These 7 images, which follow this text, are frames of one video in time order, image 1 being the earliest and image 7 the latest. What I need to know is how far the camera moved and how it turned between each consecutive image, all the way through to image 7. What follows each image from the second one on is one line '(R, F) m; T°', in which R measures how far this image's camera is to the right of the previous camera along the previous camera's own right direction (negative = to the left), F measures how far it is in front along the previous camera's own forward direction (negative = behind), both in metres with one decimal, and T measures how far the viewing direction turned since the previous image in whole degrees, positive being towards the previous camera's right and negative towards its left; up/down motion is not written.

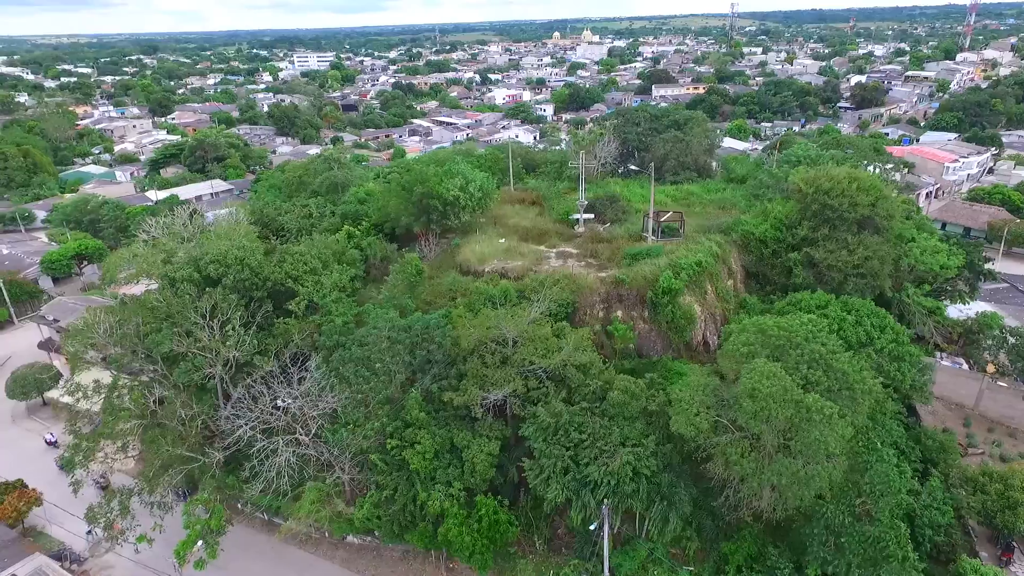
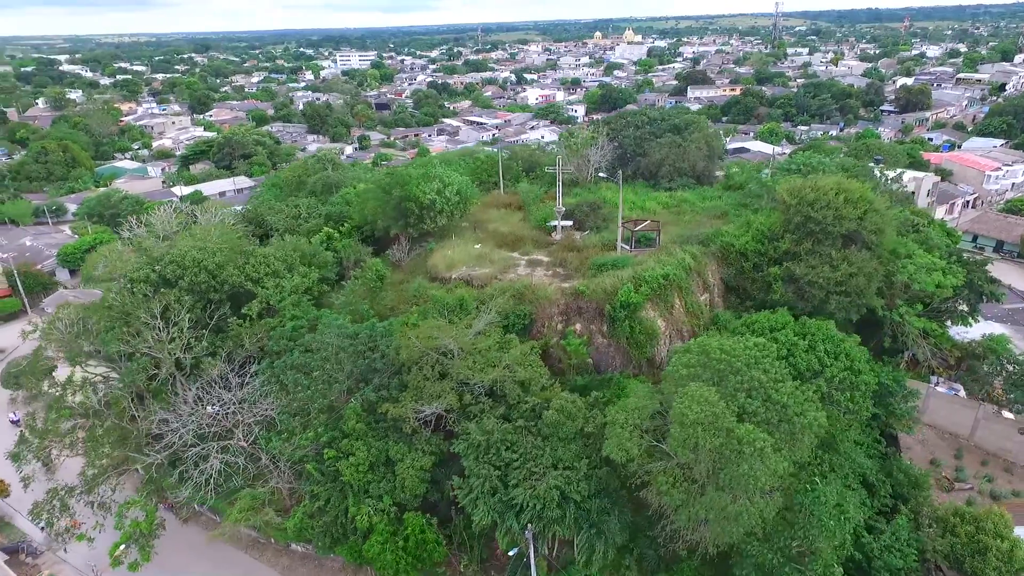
(+1.6, +0.4) m; -4°
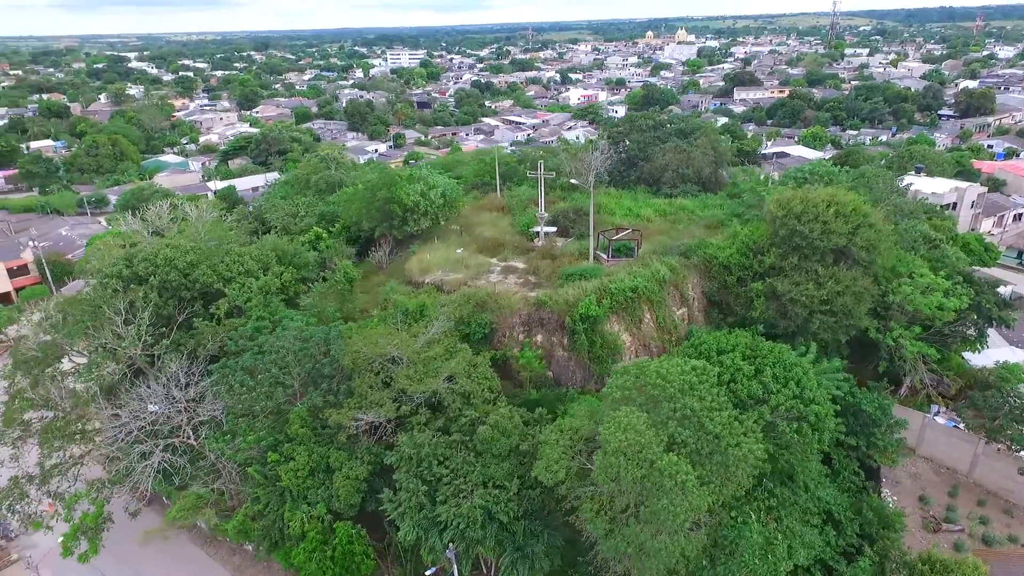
(+1.6, +0.4) m; -4°
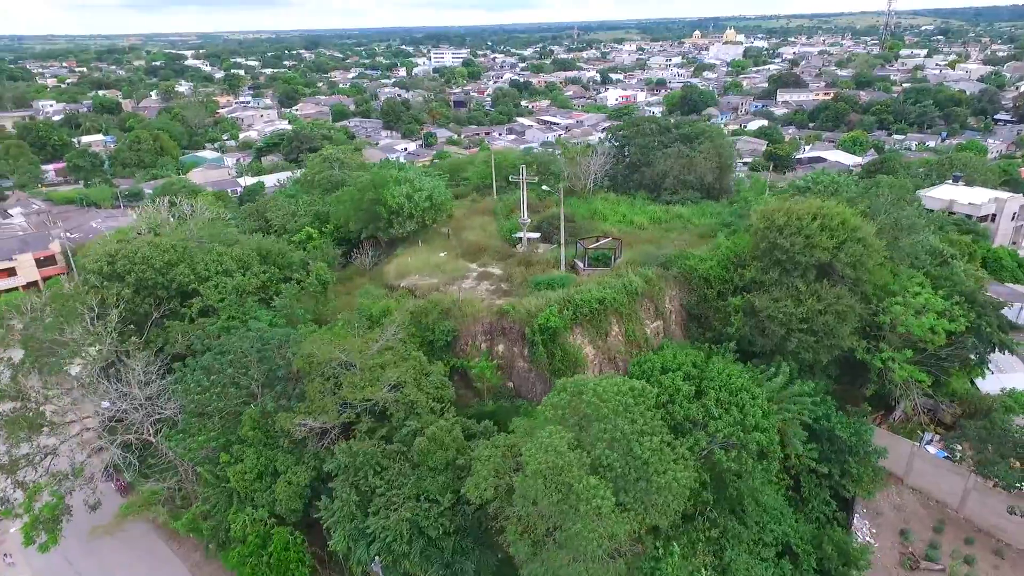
(+1.4, +0.3) m; -4°
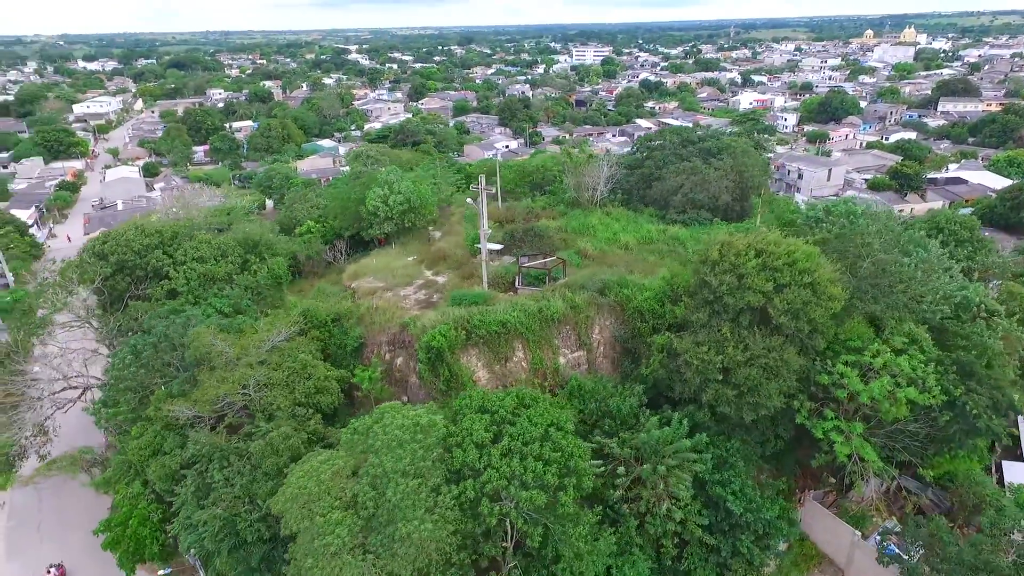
(+4.1, +0.9) m; -12°
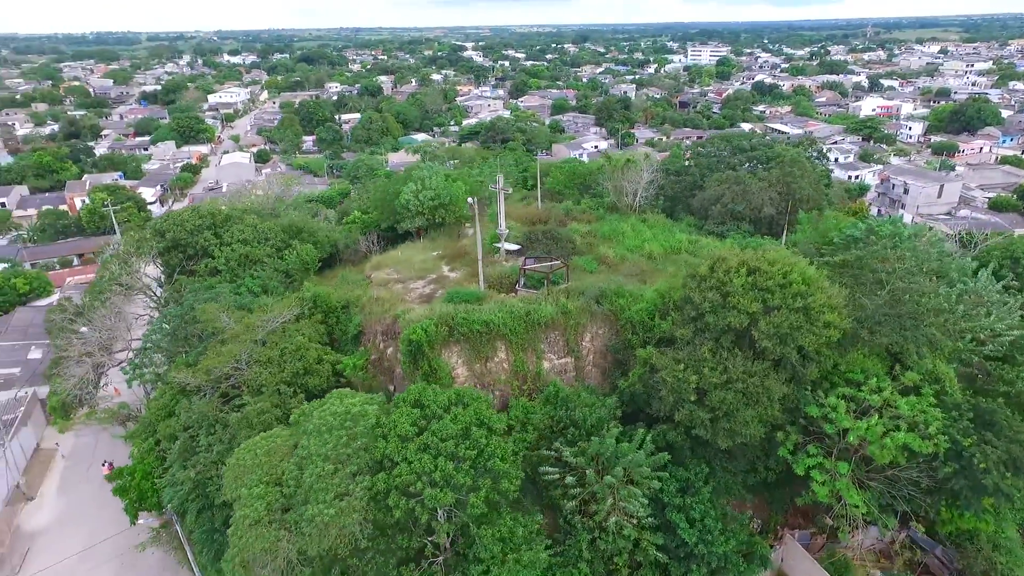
(+2.0, +0.1) m; -9°
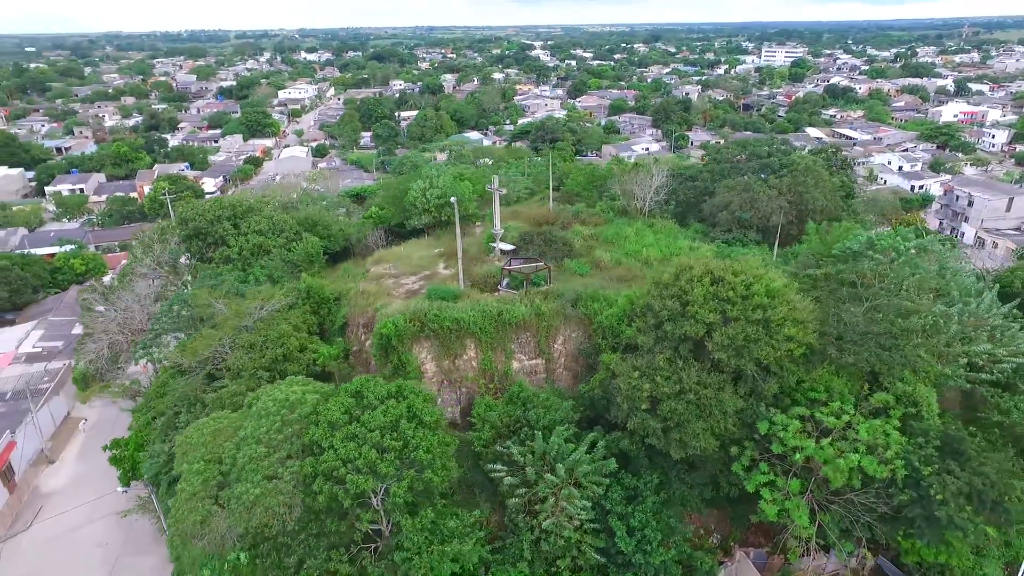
(+1.6, -0.1) m; -6°
